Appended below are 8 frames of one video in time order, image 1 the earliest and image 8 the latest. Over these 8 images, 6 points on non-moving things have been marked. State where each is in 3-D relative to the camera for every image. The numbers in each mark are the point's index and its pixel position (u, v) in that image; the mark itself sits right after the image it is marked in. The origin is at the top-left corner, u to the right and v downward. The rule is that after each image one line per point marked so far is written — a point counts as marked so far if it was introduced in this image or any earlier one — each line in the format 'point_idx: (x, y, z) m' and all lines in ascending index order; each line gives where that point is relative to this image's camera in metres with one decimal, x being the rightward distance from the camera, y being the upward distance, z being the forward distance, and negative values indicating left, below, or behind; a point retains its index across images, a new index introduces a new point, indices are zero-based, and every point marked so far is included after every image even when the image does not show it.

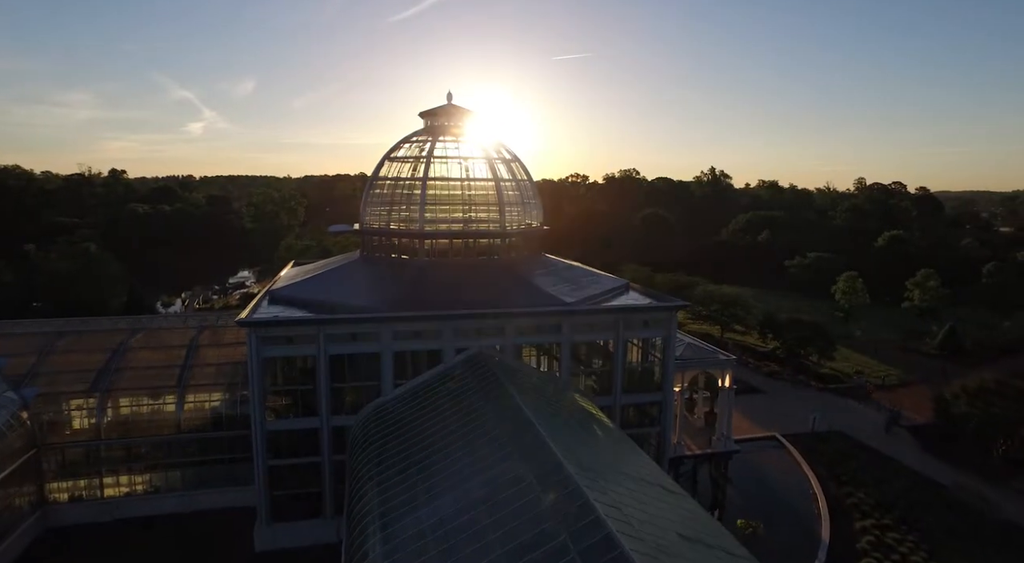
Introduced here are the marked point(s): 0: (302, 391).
0: (-6.5, -3.4, +19.0) m
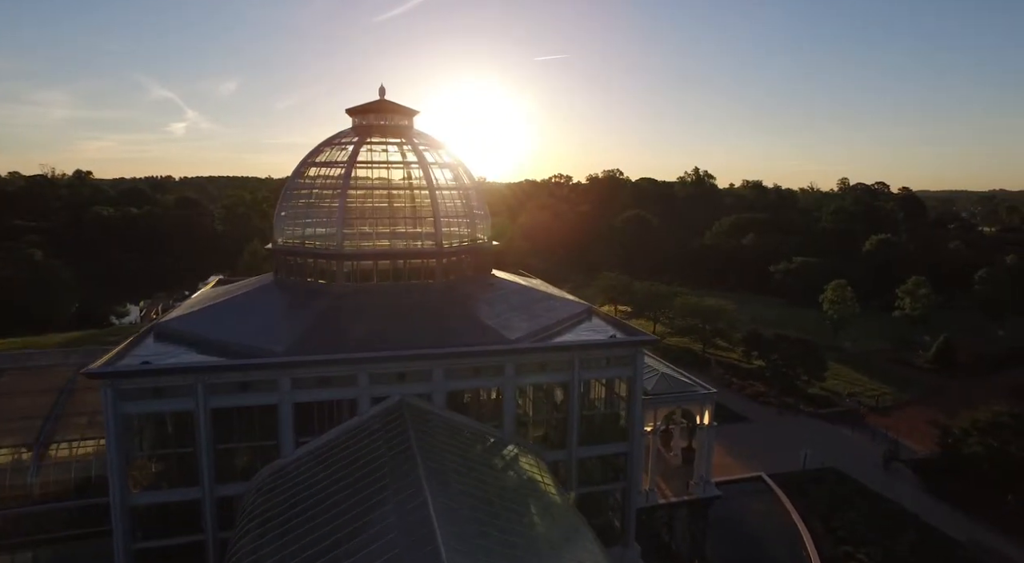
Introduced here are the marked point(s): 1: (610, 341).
0: (-8.4, -4.3, +15.3) m
1: (+2.8, -1.7, +17.6) m
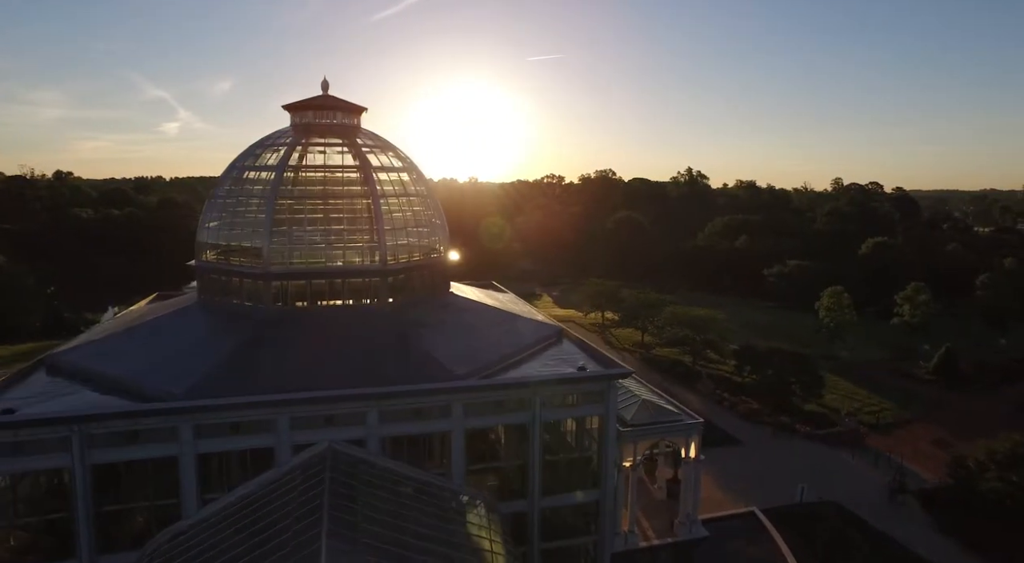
0: (-9.5, -4.9, +12.7) m
1: (+1.6, -2.3, +15.1) m
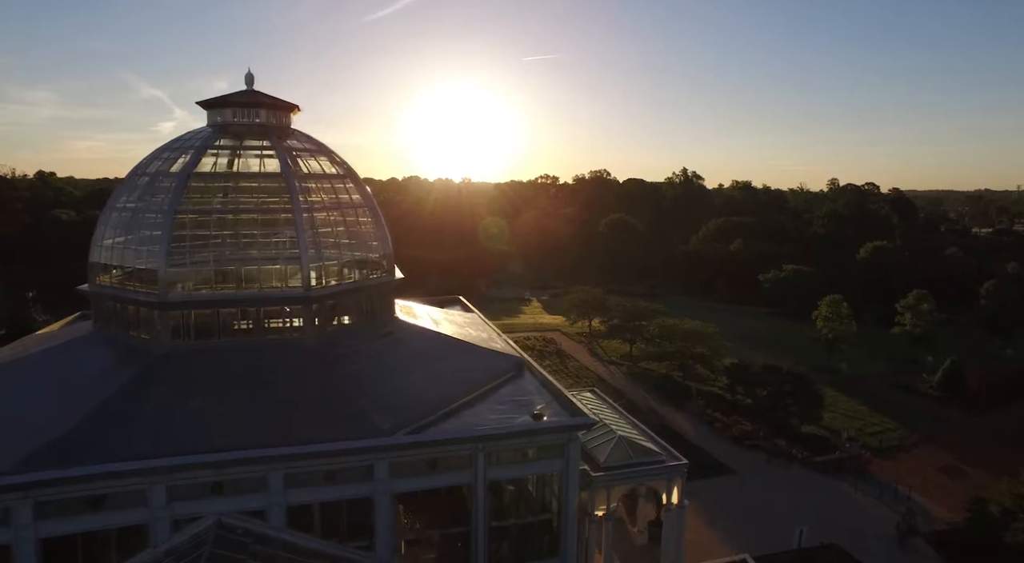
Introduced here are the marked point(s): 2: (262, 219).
0: (-10.8, -5.6, +10.0) m
1: (+0.4, -3.0, +12.5) m
2: (-6.2, +1.5, +15.1) m
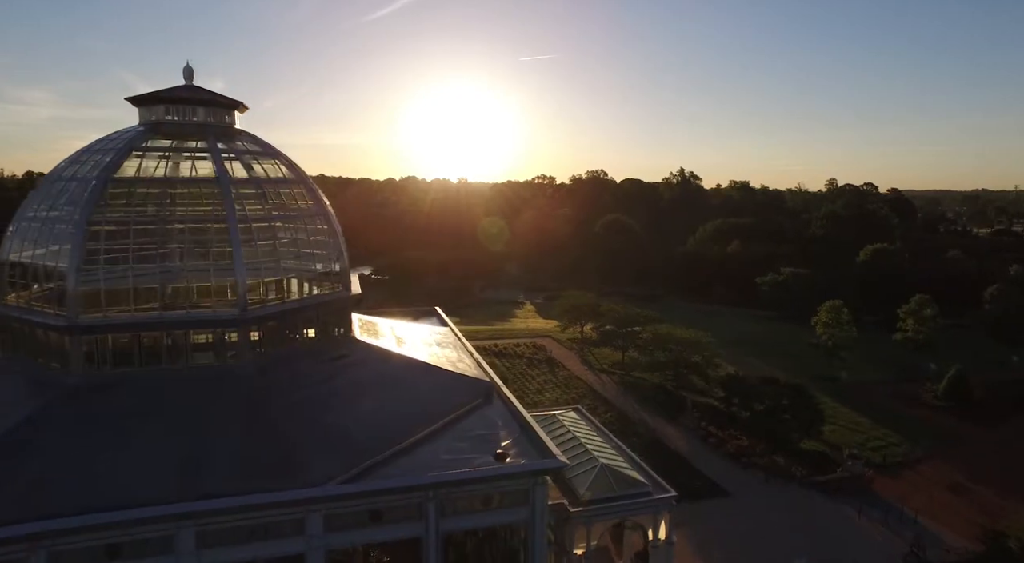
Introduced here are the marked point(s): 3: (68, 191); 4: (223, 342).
0: (-11.5, -6.0, +8.3) m
1: (-0.4, -3.4, +10.8) m
2: (-6.9, +1.1, +13.4) m
3: (-9.8, +2.0, +13.9) m
4: (-6.1, -1.2, +13.4) m
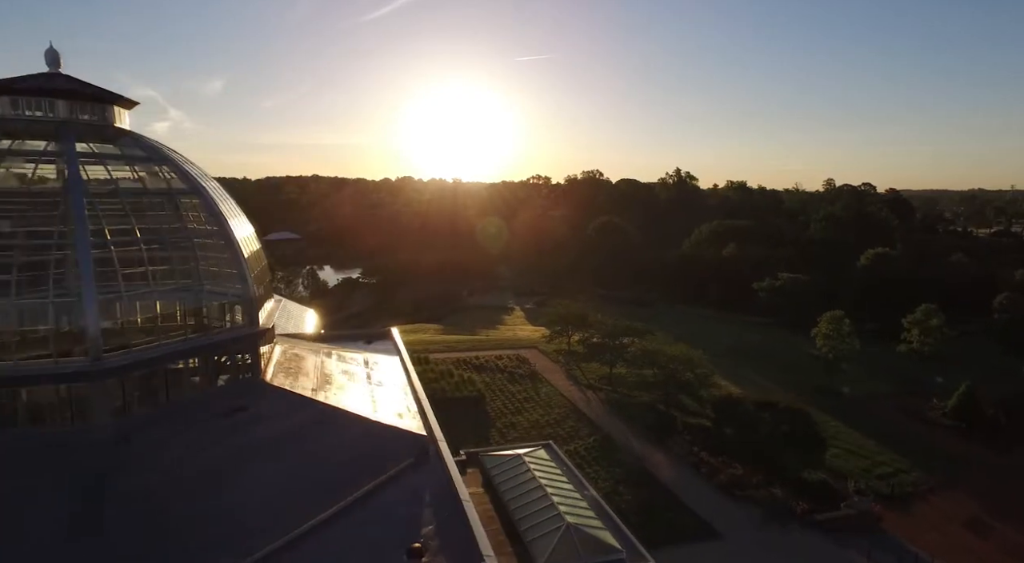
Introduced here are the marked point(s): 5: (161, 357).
0: (-12.7, -6.7, +5.5) m
1: (-1.6, -4.0, +8.0) m
2: (-8.1, +0.5, +10.6) m
3: (-11.0, +1.4, +11.0) m
4: (-7.3, -1.9, +10.6) m
5: (-6.2, -1.3, +11.7) m
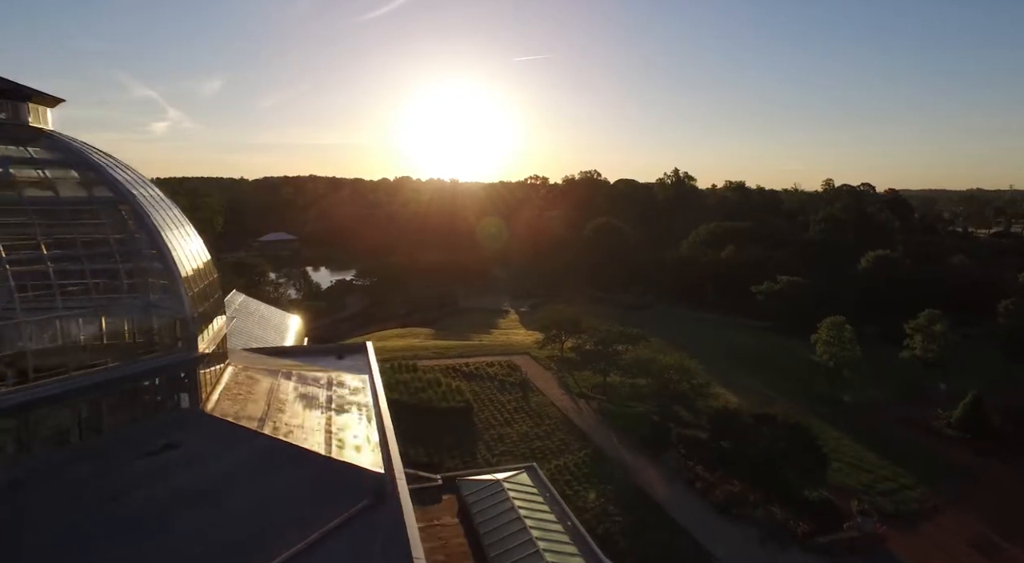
0: (-13.3, -7.0, +4.1) m
1: (-2.2, -4.3, +6.7) m
2: (-8.7, +0.1, +9.2) m
3: (-11.6, +1.0, +9.6) m
4: (-7.9, -2.2, +9.2) m
5: (-6.8, -1.6, +10.3) m
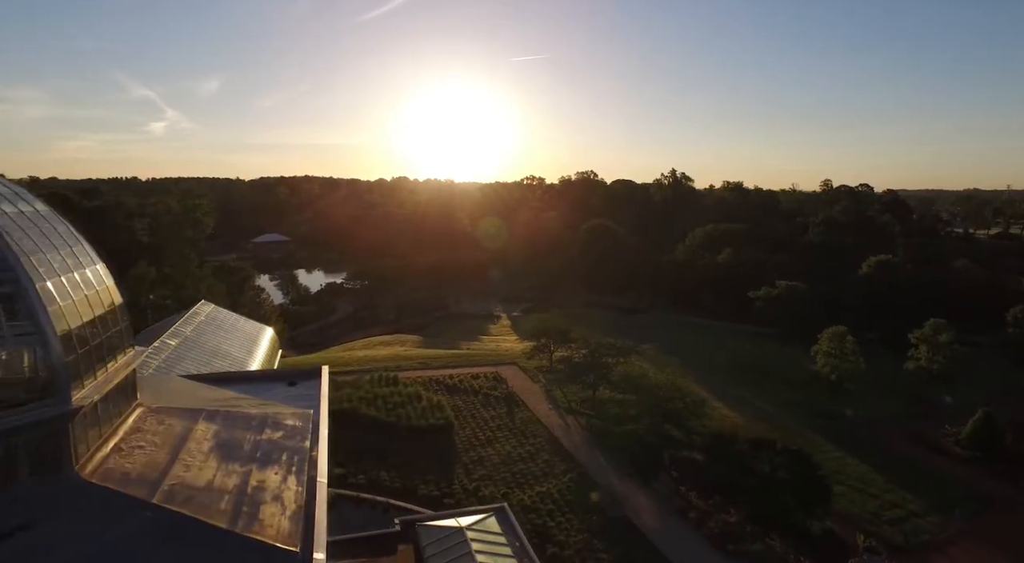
0: (-14.1, -7.6, +2.0) m
1: (-3.0, -4.9, +4.6) m
2: (-9.6, -0.4, +7.1) m
3: (-12.4, +0.5, +7.6) m
4: (-8.8, -2.8, +7.1) m
5: (-7.7, -2.2, +8.2) m
